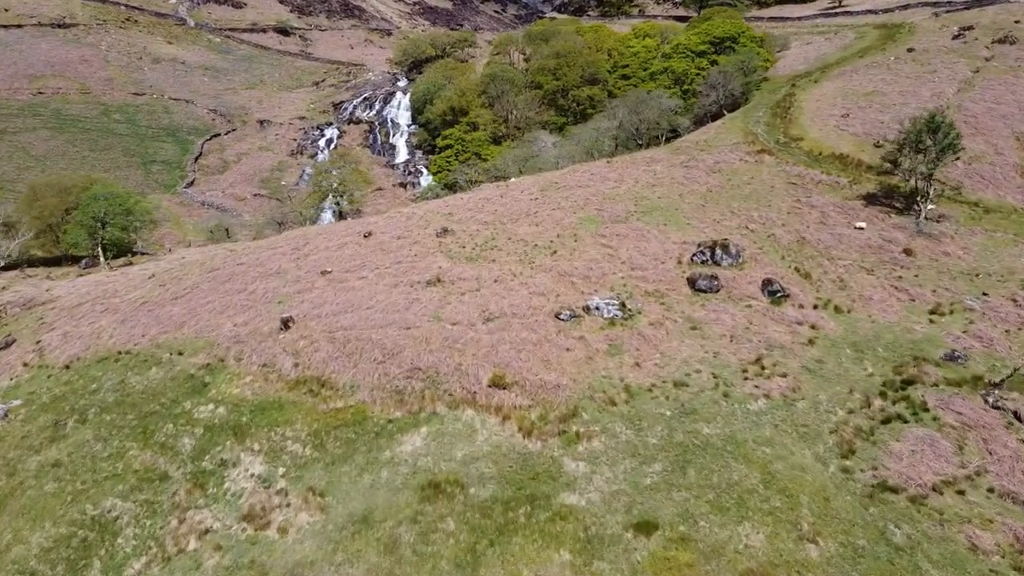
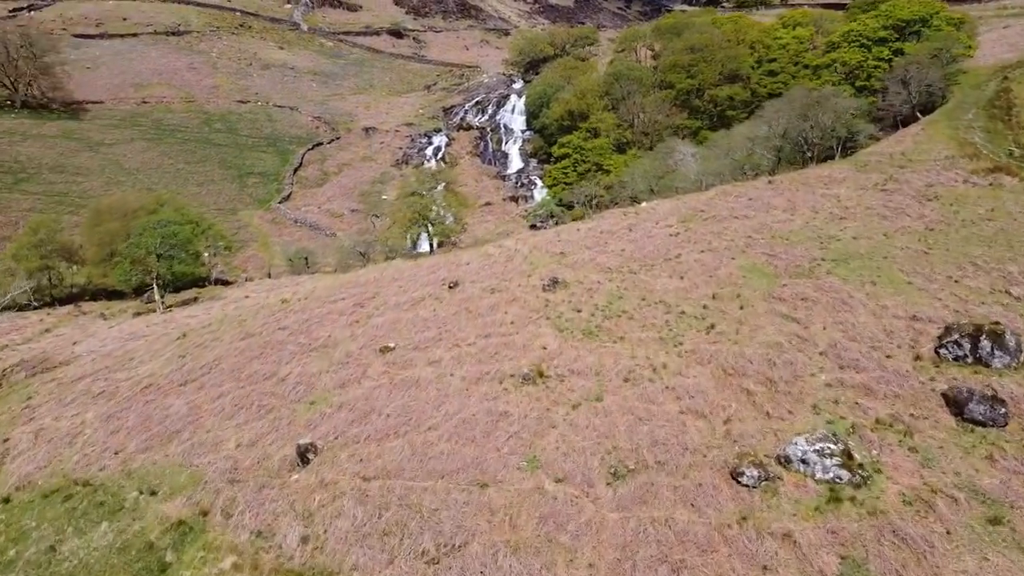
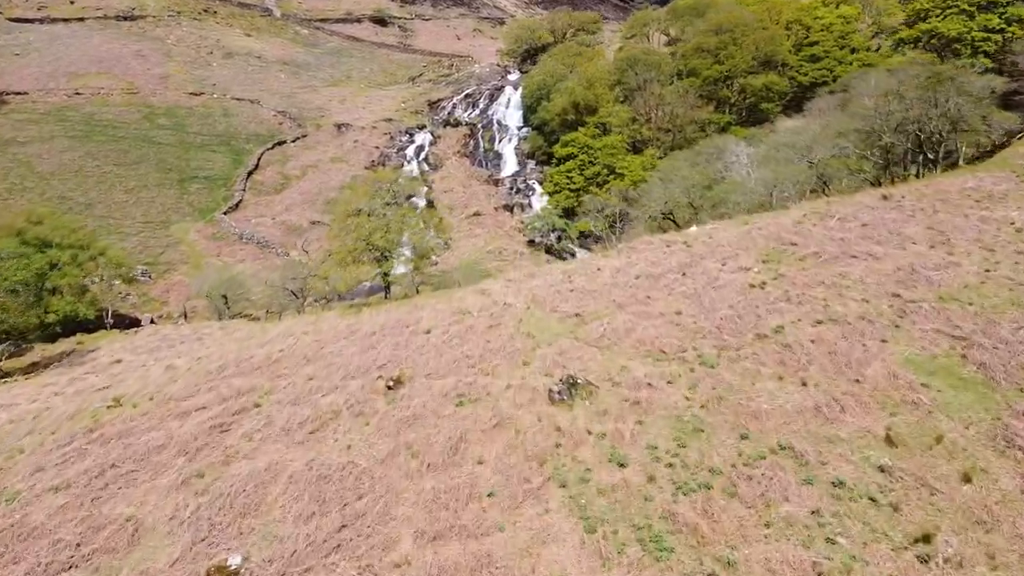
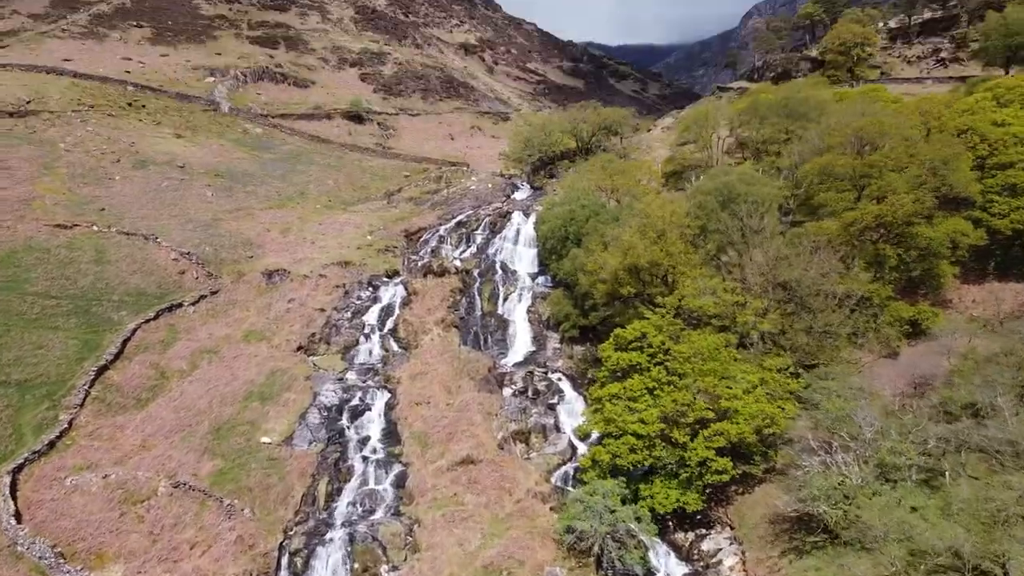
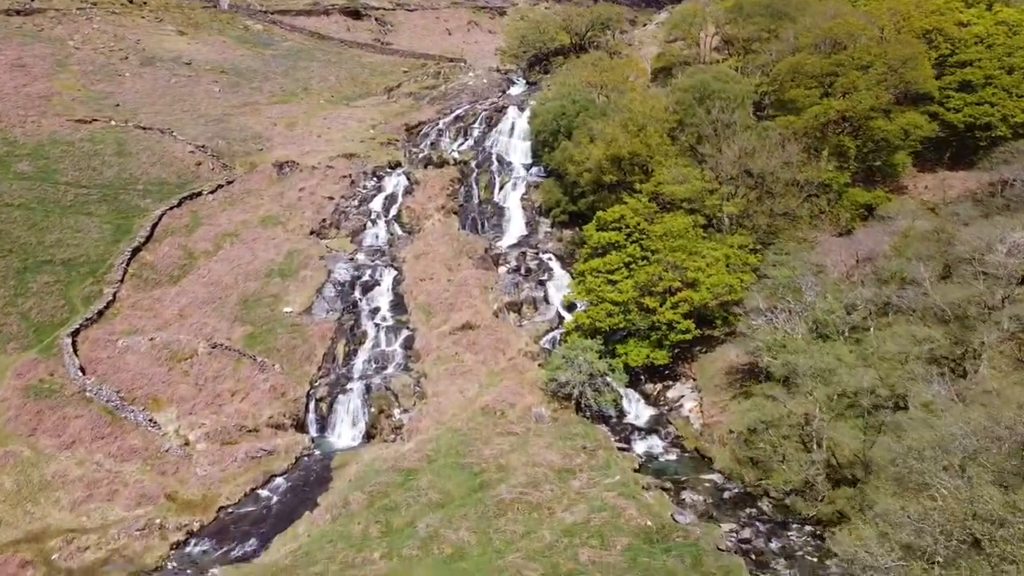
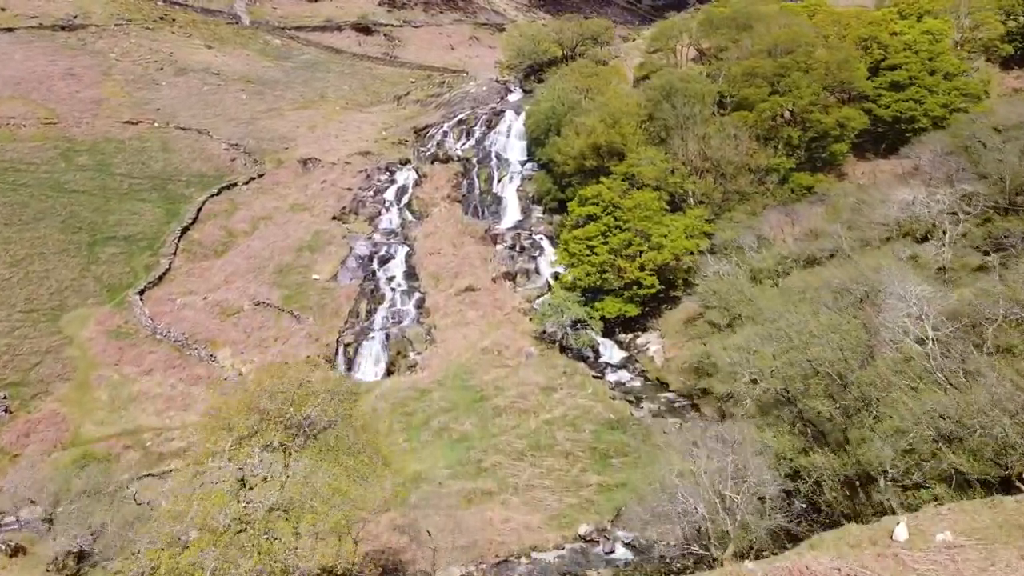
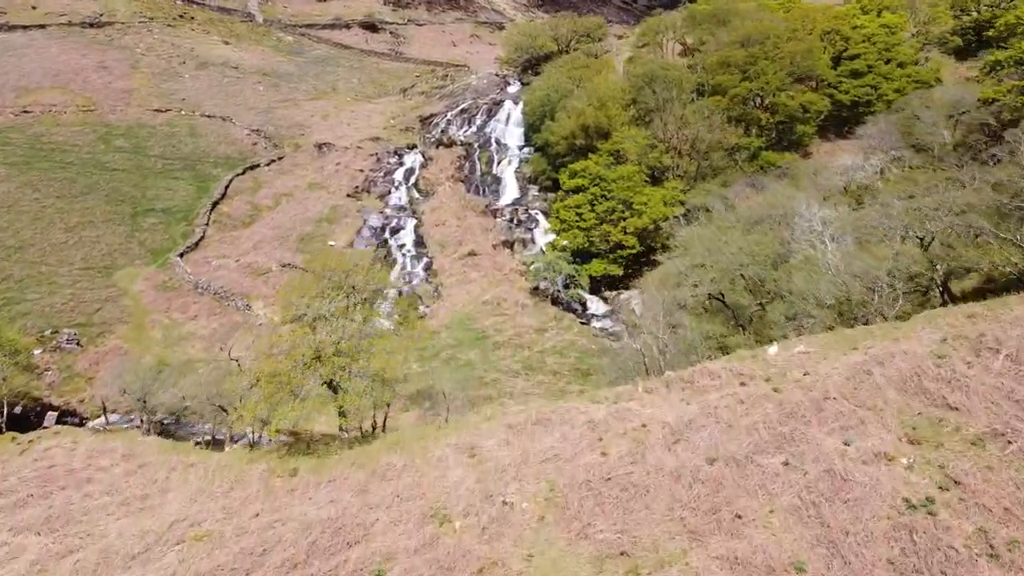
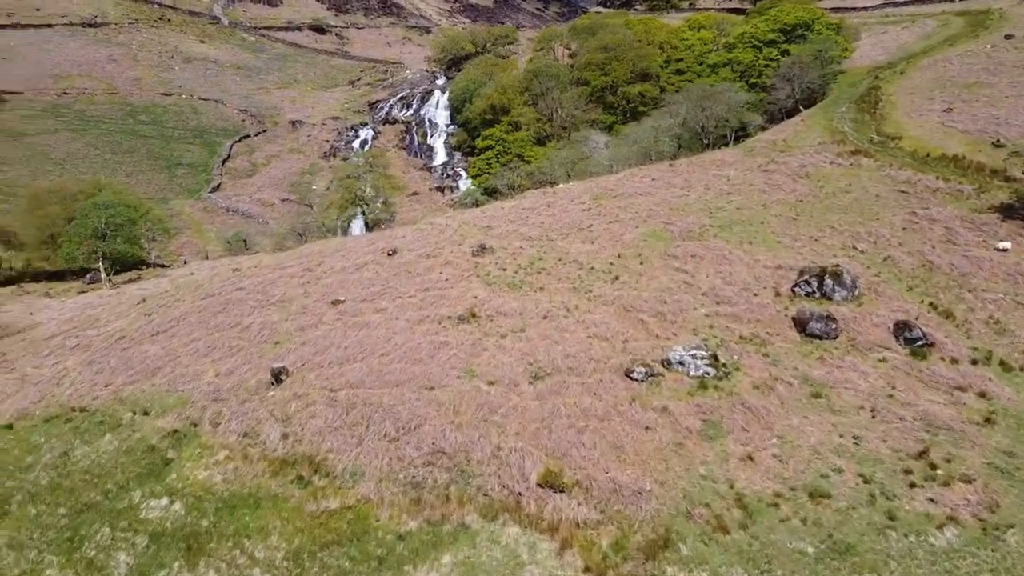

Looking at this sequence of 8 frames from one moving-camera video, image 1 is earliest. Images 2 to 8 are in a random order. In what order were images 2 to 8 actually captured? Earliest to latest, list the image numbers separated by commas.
8, 2, 3, 7, 6, 5, 4
